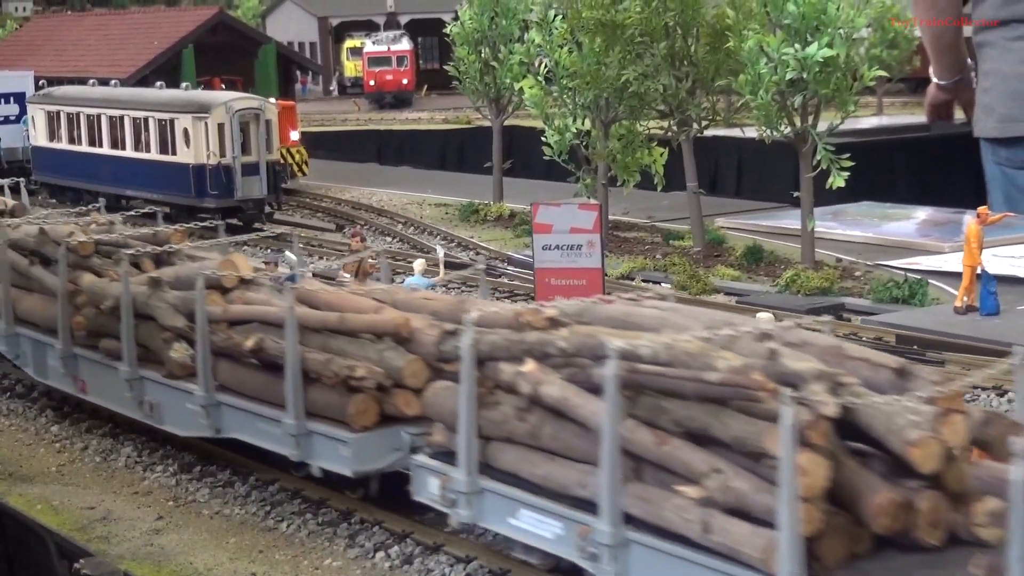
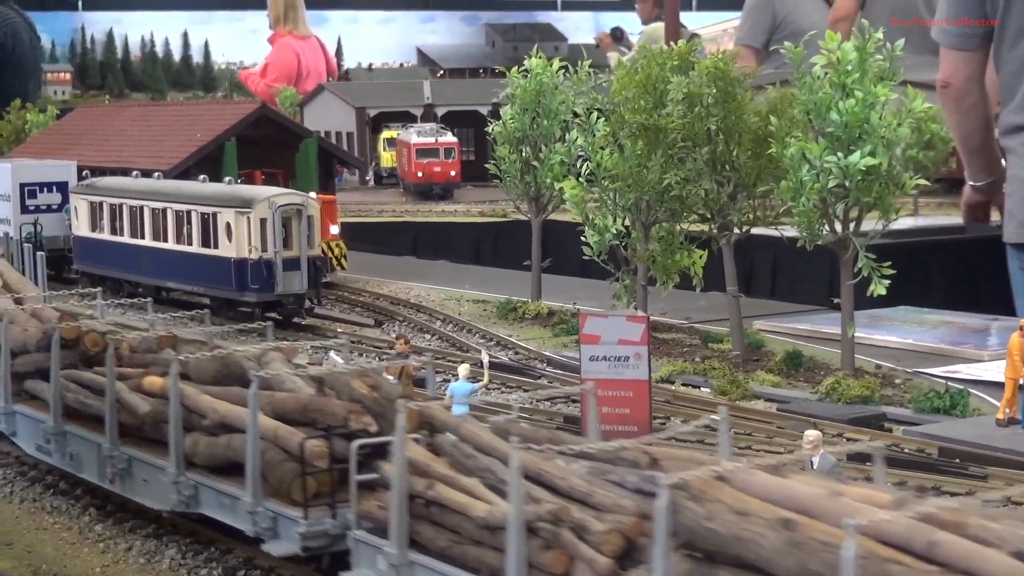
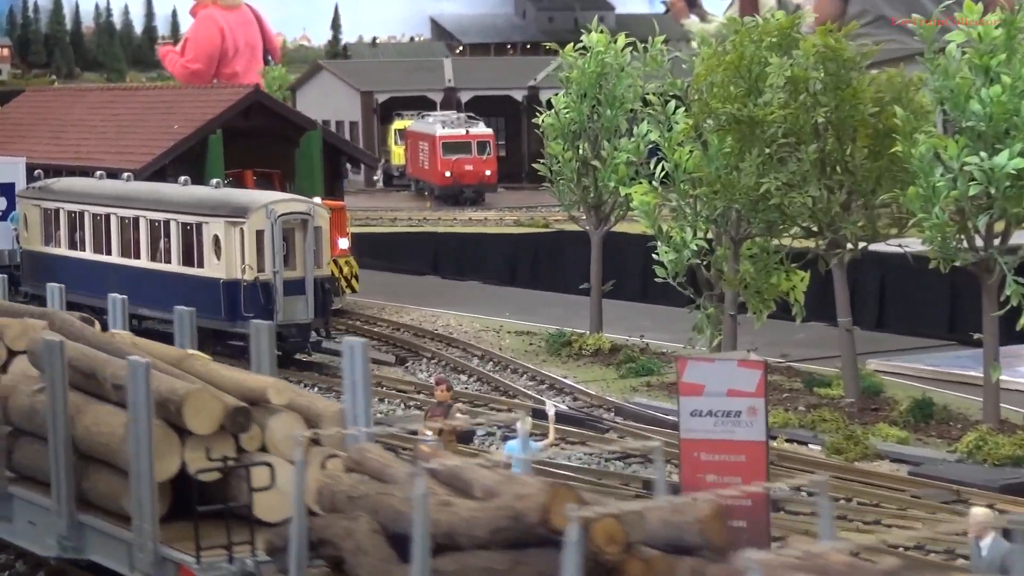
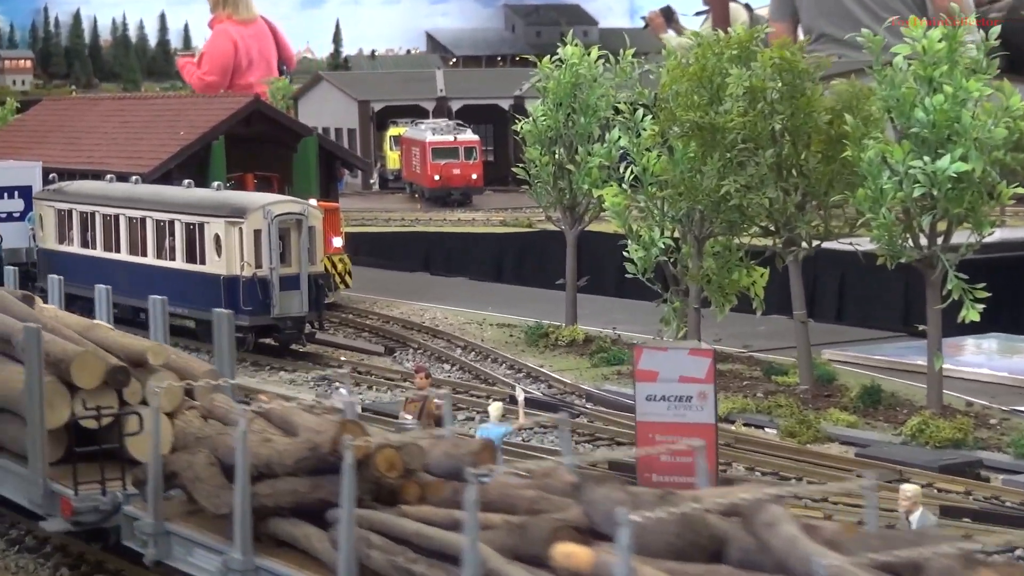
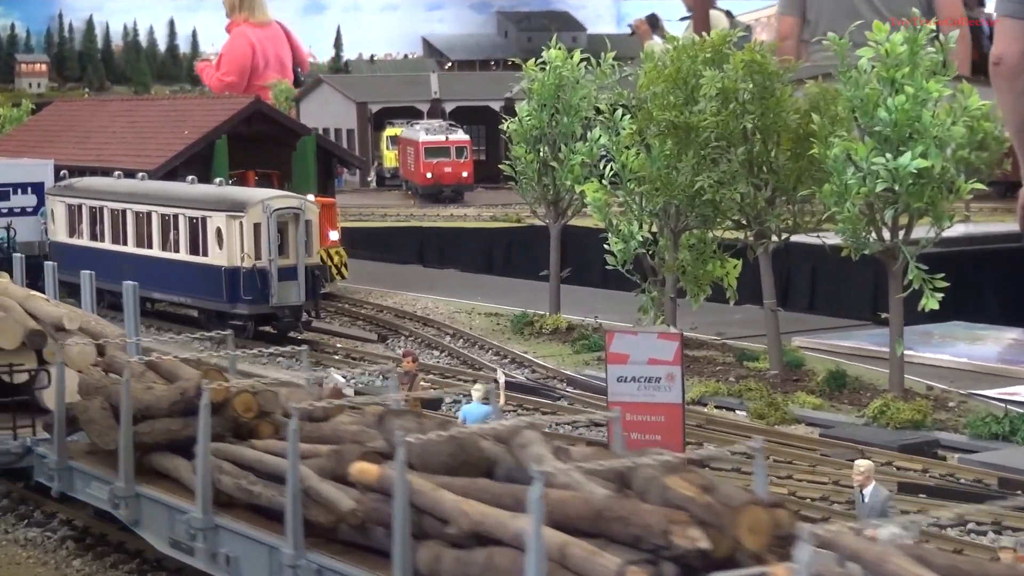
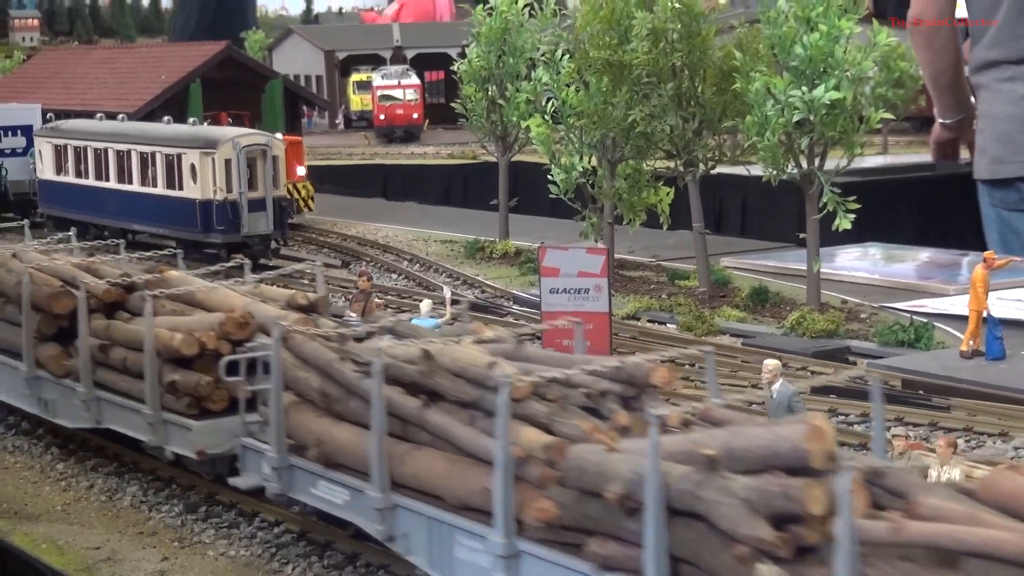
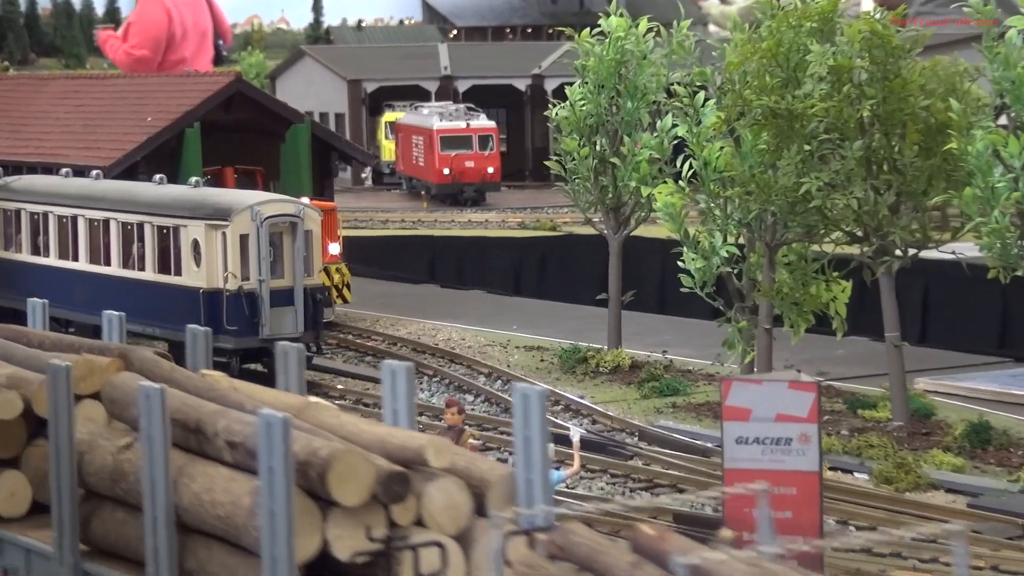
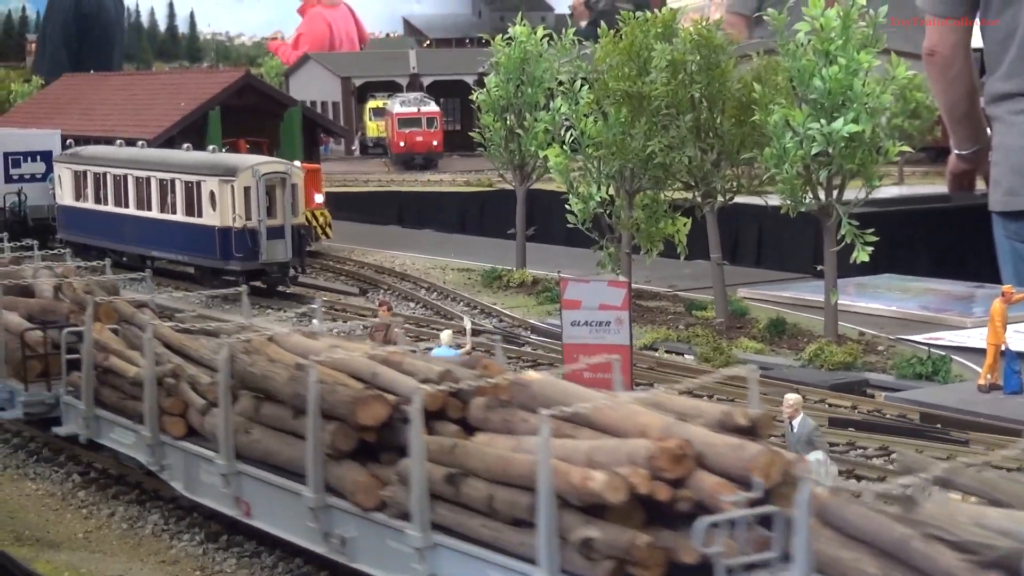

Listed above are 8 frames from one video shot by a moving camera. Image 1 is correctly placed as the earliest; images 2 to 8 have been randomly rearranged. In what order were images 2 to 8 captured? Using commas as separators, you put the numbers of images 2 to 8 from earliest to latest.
6, 8, 2, 5, 4, 3, 7
